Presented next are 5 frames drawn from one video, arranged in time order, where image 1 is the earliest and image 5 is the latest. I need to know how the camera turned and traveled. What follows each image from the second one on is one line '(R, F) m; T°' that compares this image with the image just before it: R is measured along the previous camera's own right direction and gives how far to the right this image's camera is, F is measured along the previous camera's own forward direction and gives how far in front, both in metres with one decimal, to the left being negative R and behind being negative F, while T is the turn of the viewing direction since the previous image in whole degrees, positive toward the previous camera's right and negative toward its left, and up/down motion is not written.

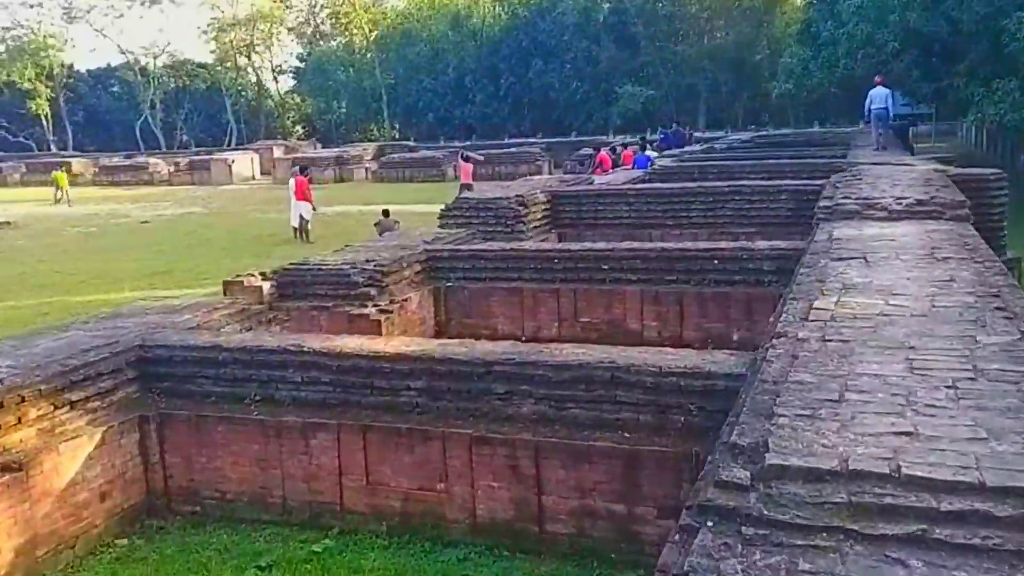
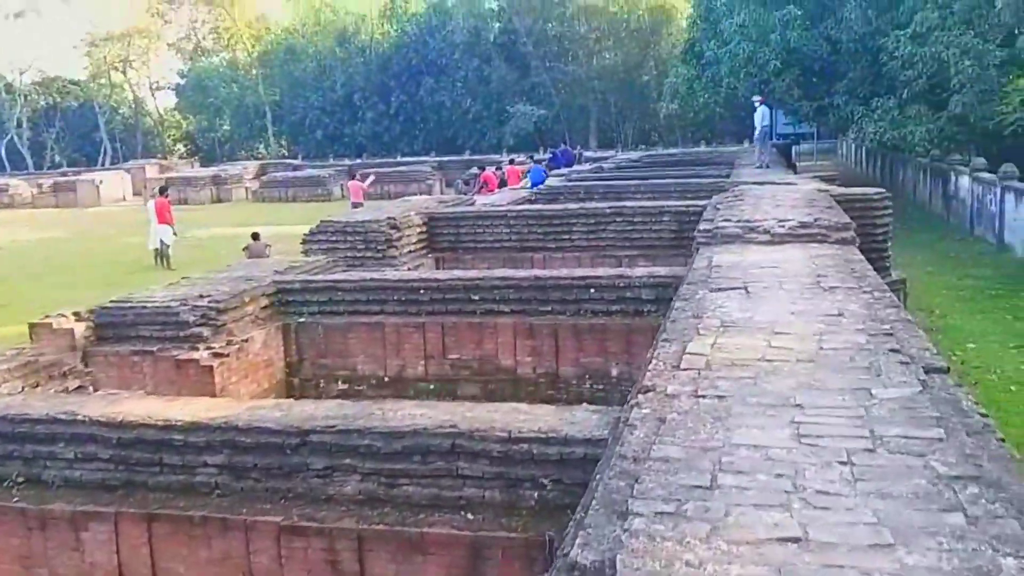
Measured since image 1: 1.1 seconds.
(+0.3, +0.6) m; +6°
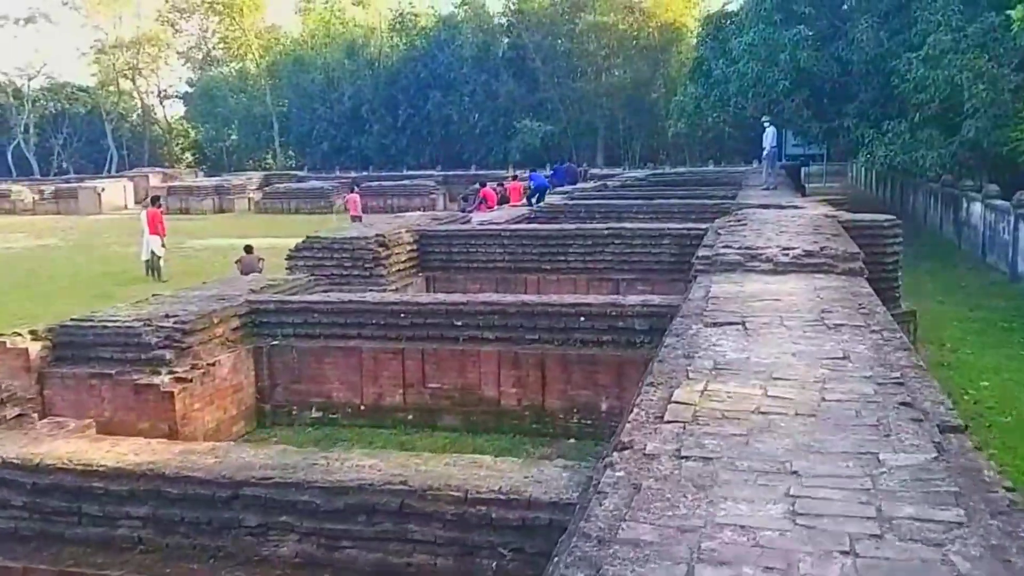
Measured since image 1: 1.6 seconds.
(+0.1, +0.3) m; 0°
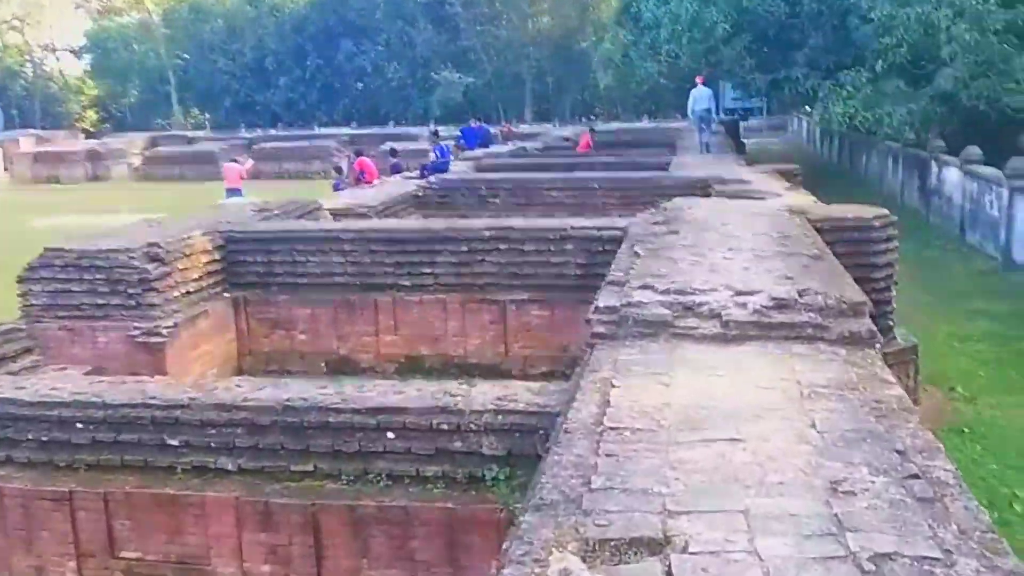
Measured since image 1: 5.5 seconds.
(+0.6, +2.4) m; +4°
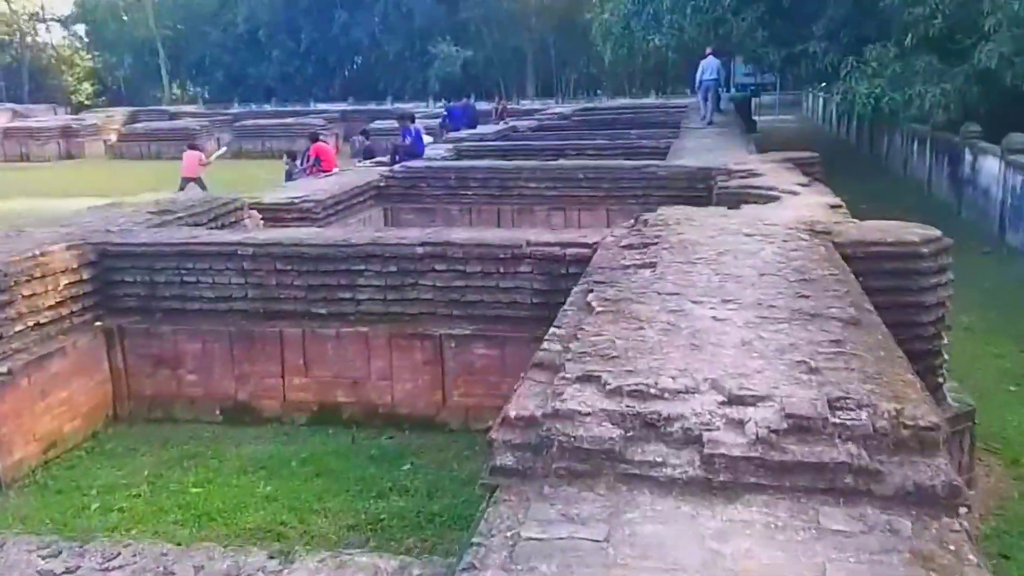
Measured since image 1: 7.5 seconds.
(+0.4, +1.3) m; -1°
